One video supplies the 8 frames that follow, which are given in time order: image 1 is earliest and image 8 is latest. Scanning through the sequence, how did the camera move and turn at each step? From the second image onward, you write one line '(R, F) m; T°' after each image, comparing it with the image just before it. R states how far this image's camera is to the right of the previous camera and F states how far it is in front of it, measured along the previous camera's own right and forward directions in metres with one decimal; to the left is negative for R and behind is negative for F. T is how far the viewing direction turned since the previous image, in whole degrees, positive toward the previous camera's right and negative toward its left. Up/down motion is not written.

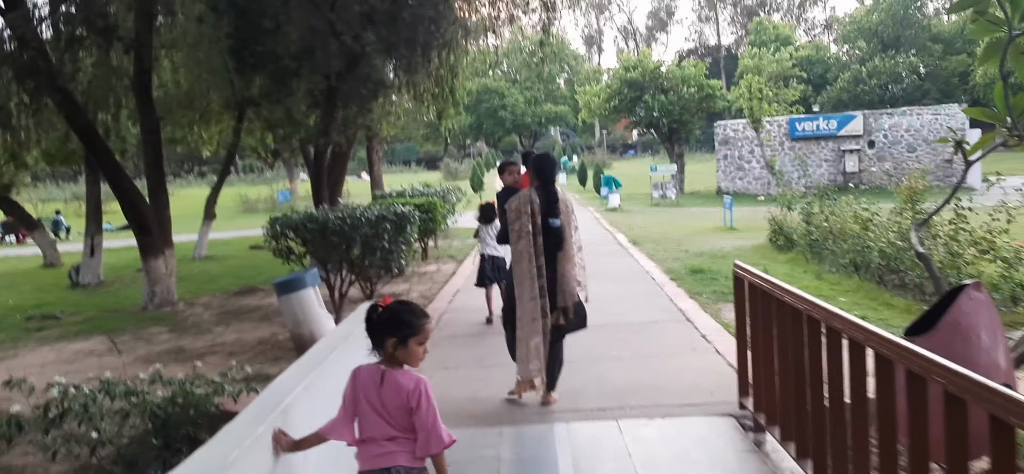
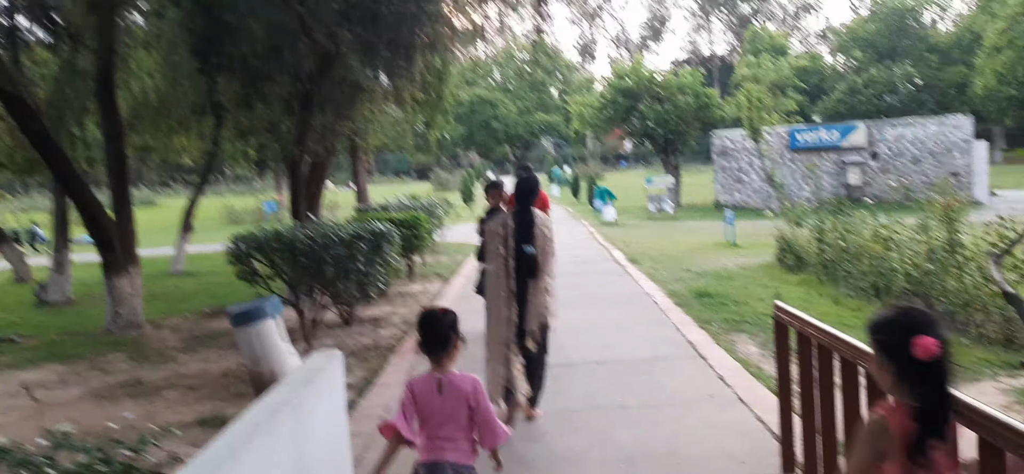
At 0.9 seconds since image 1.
(0.0, +0.8) m; 0°
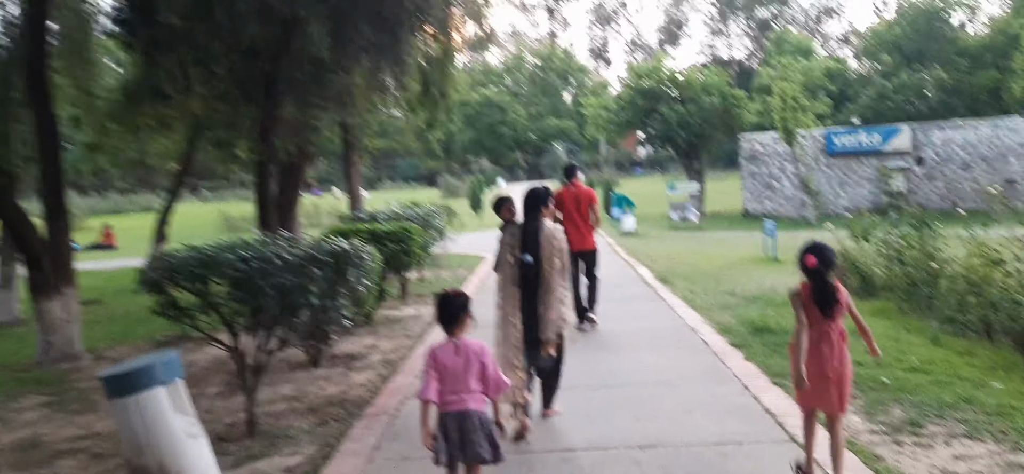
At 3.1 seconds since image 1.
(0.0, +1.9) m; -1°
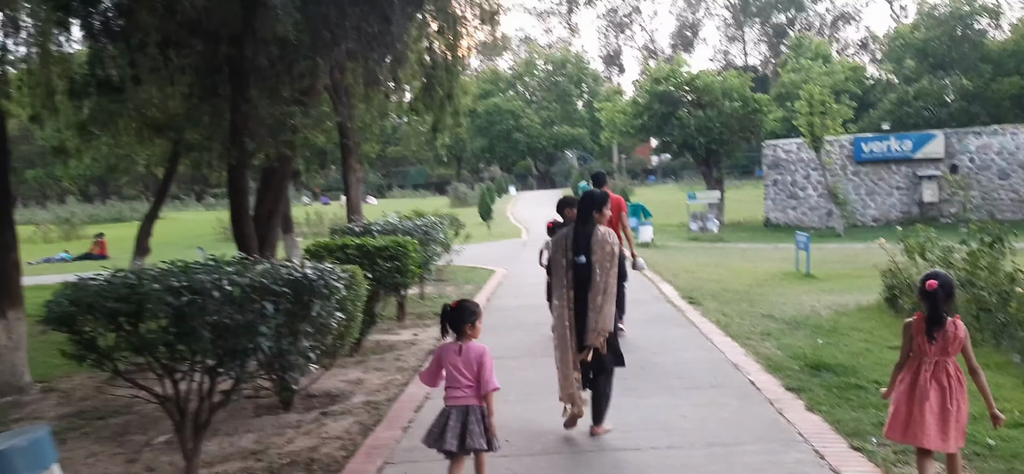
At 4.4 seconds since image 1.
(0.0, +1.2) m; -1°
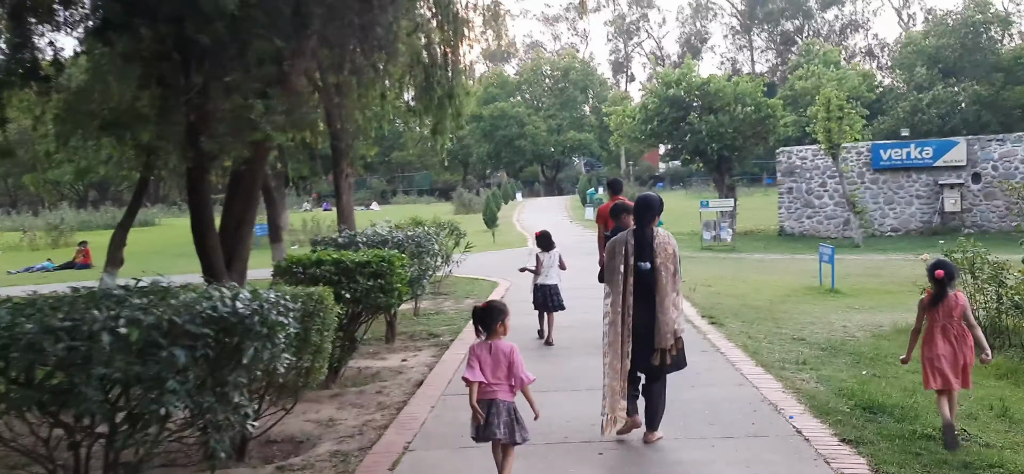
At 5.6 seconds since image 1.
(0.0, +1.0) m; 0°
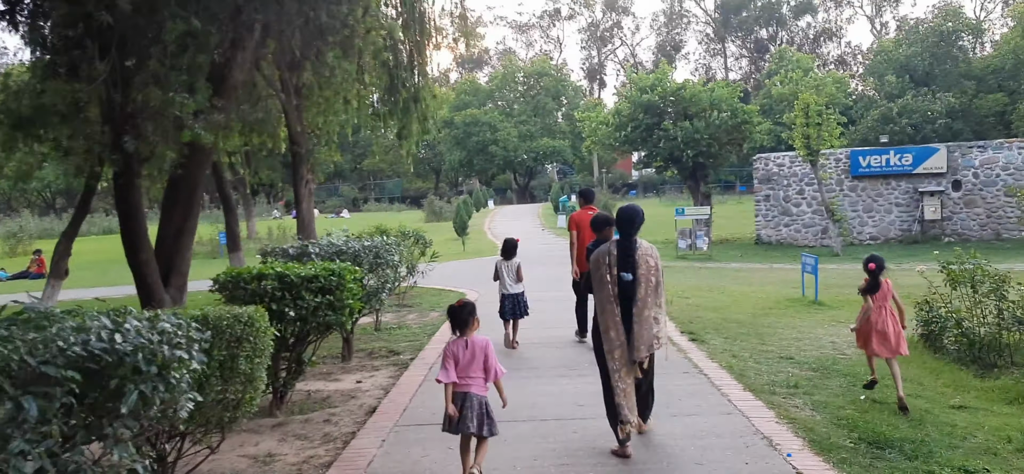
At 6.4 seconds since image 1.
(+0.1, +0.7) m; +2°
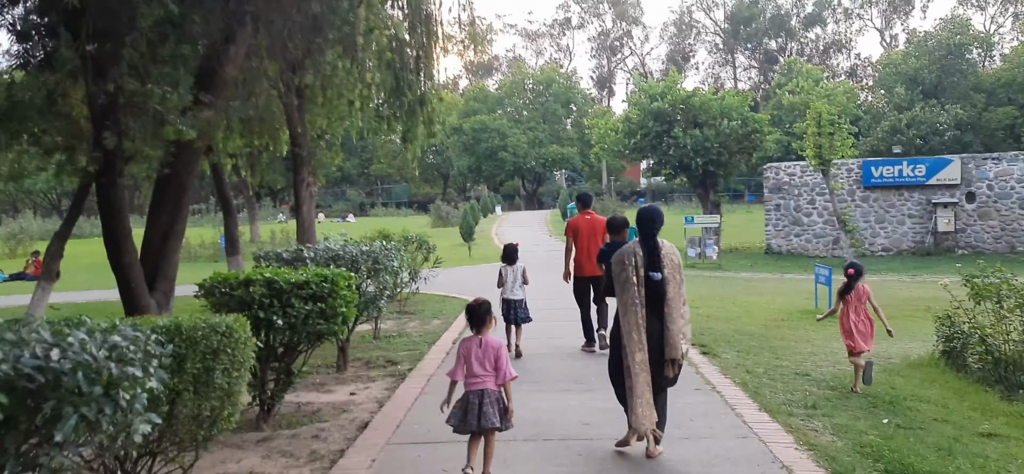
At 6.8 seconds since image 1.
(0.0, +0.3) m; 0°
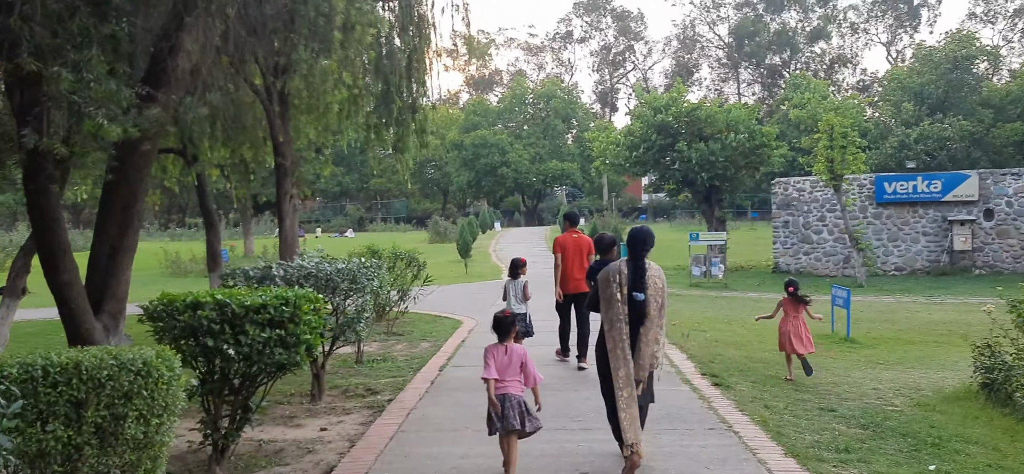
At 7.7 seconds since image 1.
(+0.1, +0.8) m; 0°
